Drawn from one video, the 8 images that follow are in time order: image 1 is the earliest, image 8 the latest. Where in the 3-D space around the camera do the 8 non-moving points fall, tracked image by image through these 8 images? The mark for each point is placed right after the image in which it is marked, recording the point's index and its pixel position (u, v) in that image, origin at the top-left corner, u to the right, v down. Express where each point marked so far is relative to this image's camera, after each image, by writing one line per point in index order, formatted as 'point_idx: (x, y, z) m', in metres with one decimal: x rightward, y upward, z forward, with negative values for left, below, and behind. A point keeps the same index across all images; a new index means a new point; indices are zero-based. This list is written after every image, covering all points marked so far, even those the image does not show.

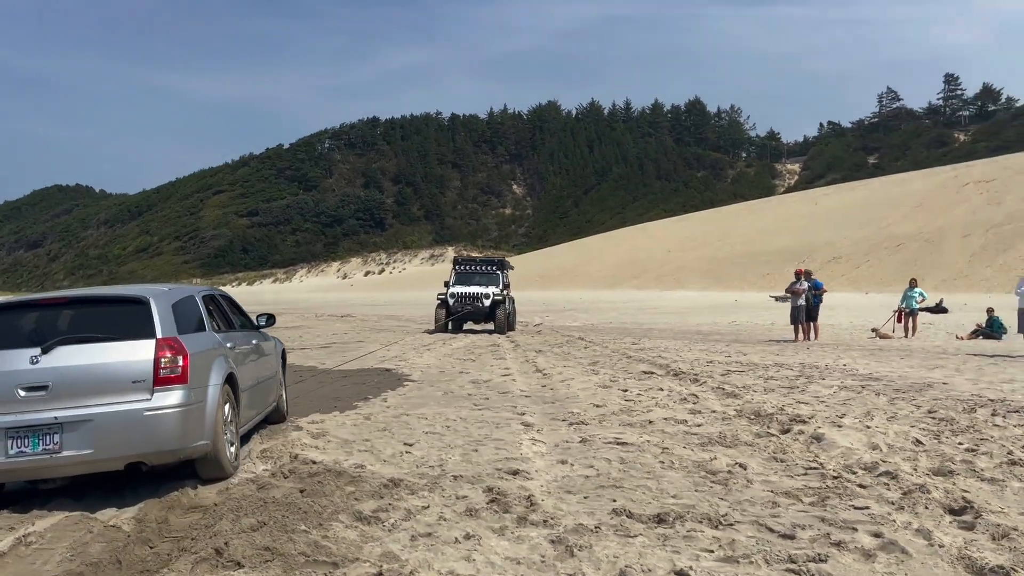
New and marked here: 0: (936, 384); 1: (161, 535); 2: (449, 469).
0: (+4.4, -1.0, +8.1) m
1: (-1.8, -1.3, +4.0) m
2: (-0.4, -1.1, +4.8) m
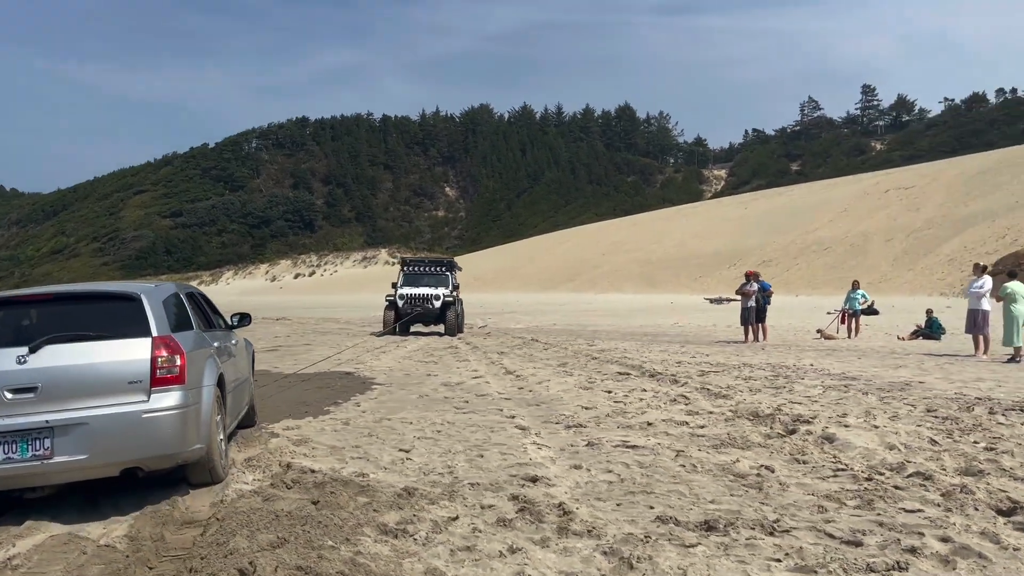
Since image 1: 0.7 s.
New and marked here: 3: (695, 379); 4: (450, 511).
0: (+4.3, -1.0, +8.2) m
1: (-1.7, -1.2, +3.7) m
2: (-0.3, -1.1, +4.6) m
3: (+2.1, -1.0, +8.8) m
4: (-0.3, -1.1, +3.8) m
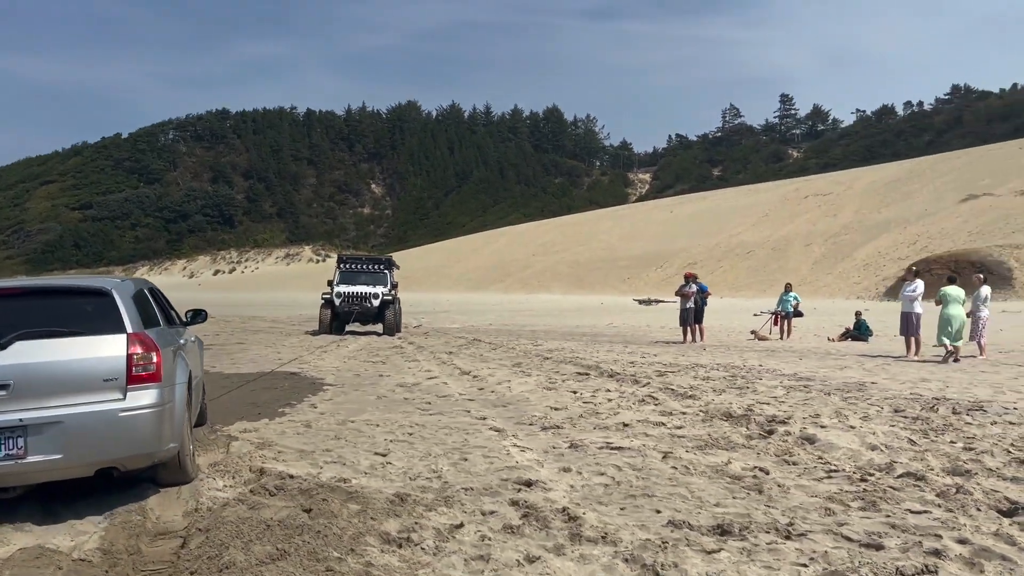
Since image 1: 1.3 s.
0: (+3.9, -1.0, +8.4) m
1: (-1.6, -1.2, +3.4) m
2: (-0.3, -1.1, +4.4) m
3: (+1.7, -1.1, +8.8) m
4: (-0.3, -1.1, +3.7) m
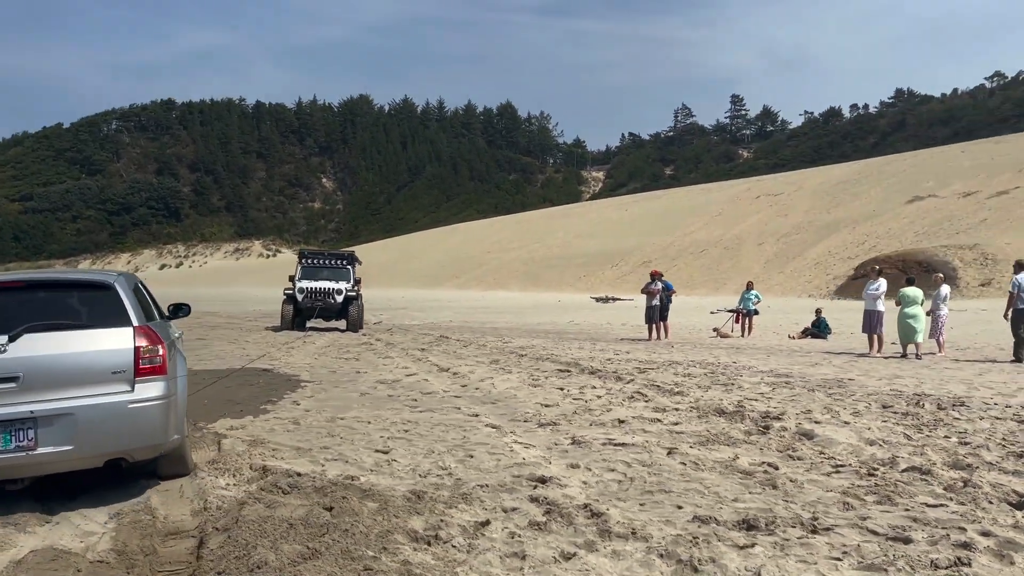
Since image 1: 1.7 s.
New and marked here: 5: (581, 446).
0: (+3.7, -1.0, +8.6) m
1: (-1.5, -1.2, +3.3) m
2: (-0.3, -1.1, +4.4) m
3: (+1.5, -1.0, +8.9) m
4: (-0.2, -1.1, +3.7) m
5: (+0.5, -1.1, +5.2) m
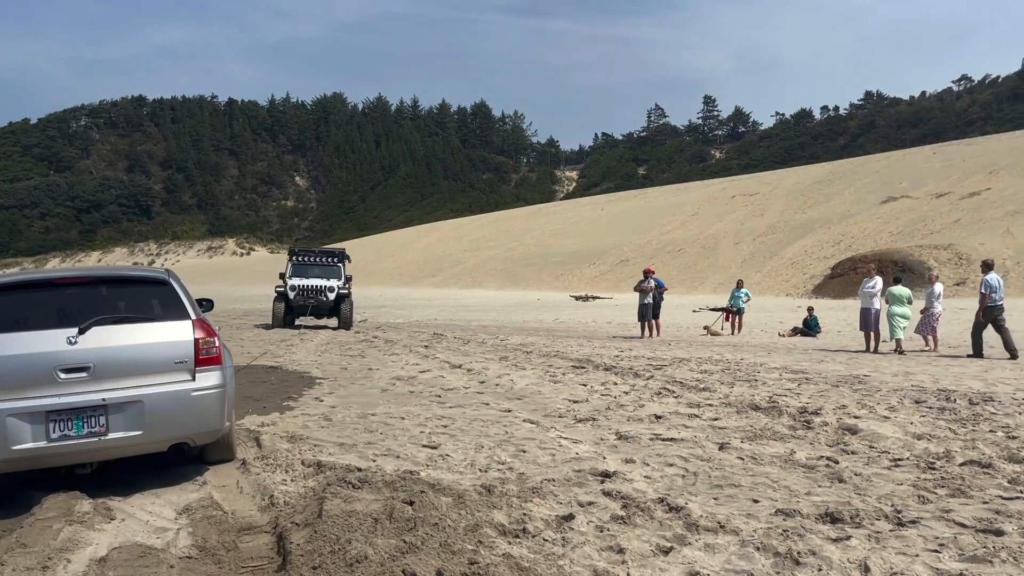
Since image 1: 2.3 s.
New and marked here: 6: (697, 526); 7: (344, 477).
0: (+3.9, -1.0, +8.7) m
1: (-1.1, -1.2, +3.2) m
2: (+0.1, -1.0, +4.4) m
3: (+1.7, -1.0, +8.9) m
4: (+0.2, -1.0, +3.6) m
5: (+0.8, -1.0, +5.2) m
6: (+0.8, -1.0, +3.4) m
7: (-0.9, -1.0, +4.2) m
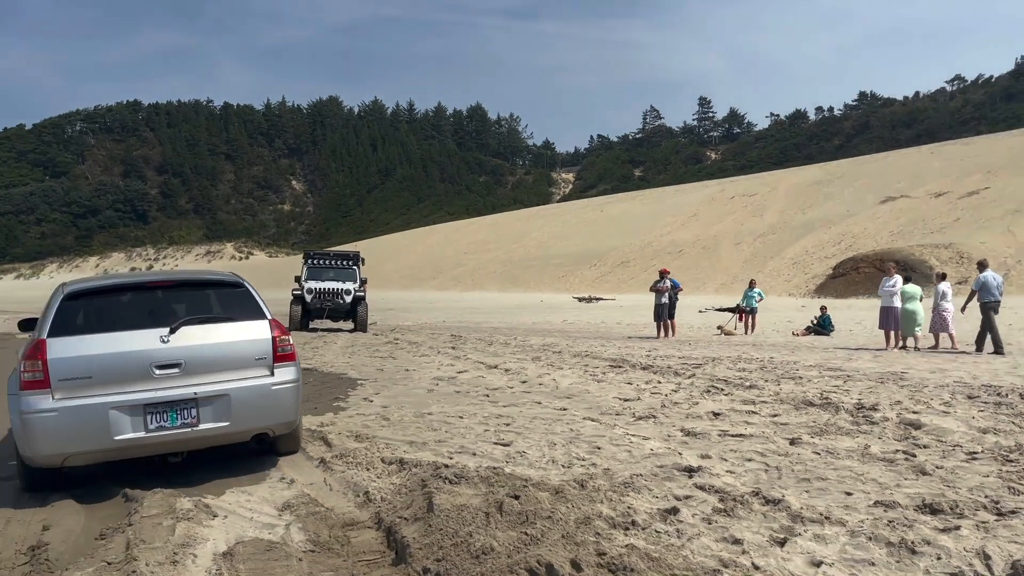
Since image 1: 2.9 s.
0: (+4.4, -1.0, +8.8) m
1: (-0.6, -1.2, +3.3) m
2: (+0.6, -1.0, +4.4) m
3: (+2.2, -1.0, +9.0) m
4: (+0.7, -1.0, +3.7) m
5: (+1.3, -1.0, +5.3) m
6: (+1.3, -1.0, +3.5) m
7: (-0.4, -1.0, +4.3) m
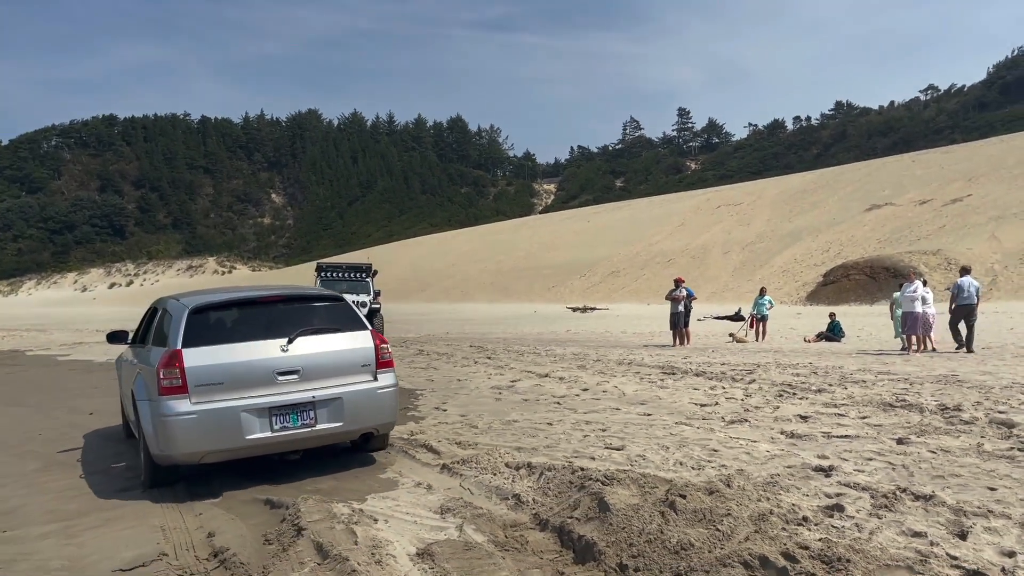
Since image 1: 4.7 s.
0: (+5.1, -1.0, +9.0) m
1: (+0.2, -1.2, +3.4) m
2: (+1.3, -1.1, +4.6) m
3: (+2.9, -1.1, +9.2) m
4: (+1.5, -1.1, +3.8) m
5: (+2.1, -1.1, +5.4) m
6: (+2.1, -1.0, +3.6) m
7: (+0.3, -1.1, +4.4) m
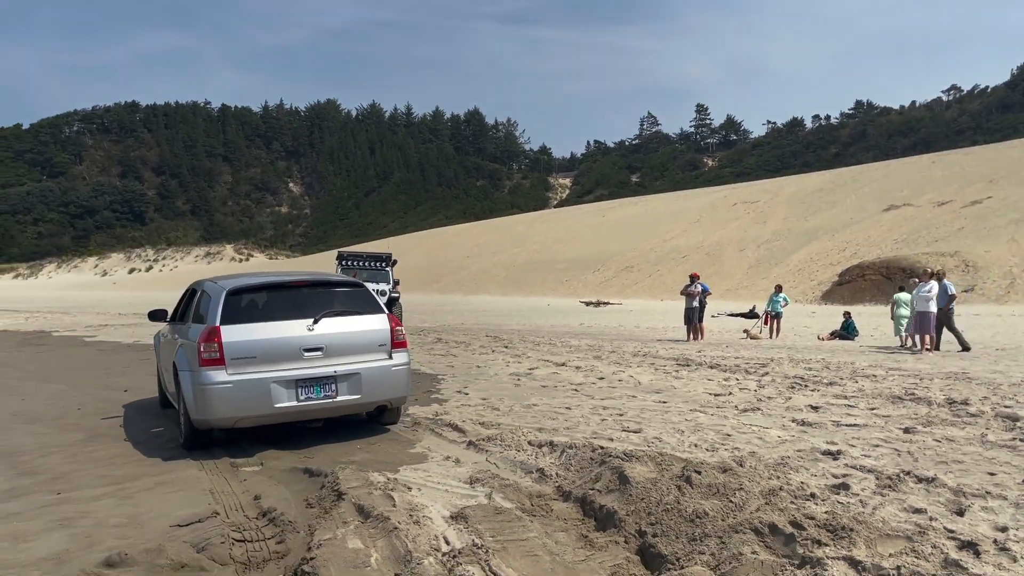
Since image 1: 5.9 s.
0: (+5.3, -1.0, +9.2) m
1: (+0.3, -1.1, +3.7) m
2: (+1.5, -1.0, +4.8) m
3: (+3.1, -1.0, +9.4) m
4: (+1.6, -1.0, +4.1) m
5: (+2.2, -1.0, +5.7) m
6: (+2.2, -1.0, +3.8) m
7: (+0.5, -1.0, +4.7) m
